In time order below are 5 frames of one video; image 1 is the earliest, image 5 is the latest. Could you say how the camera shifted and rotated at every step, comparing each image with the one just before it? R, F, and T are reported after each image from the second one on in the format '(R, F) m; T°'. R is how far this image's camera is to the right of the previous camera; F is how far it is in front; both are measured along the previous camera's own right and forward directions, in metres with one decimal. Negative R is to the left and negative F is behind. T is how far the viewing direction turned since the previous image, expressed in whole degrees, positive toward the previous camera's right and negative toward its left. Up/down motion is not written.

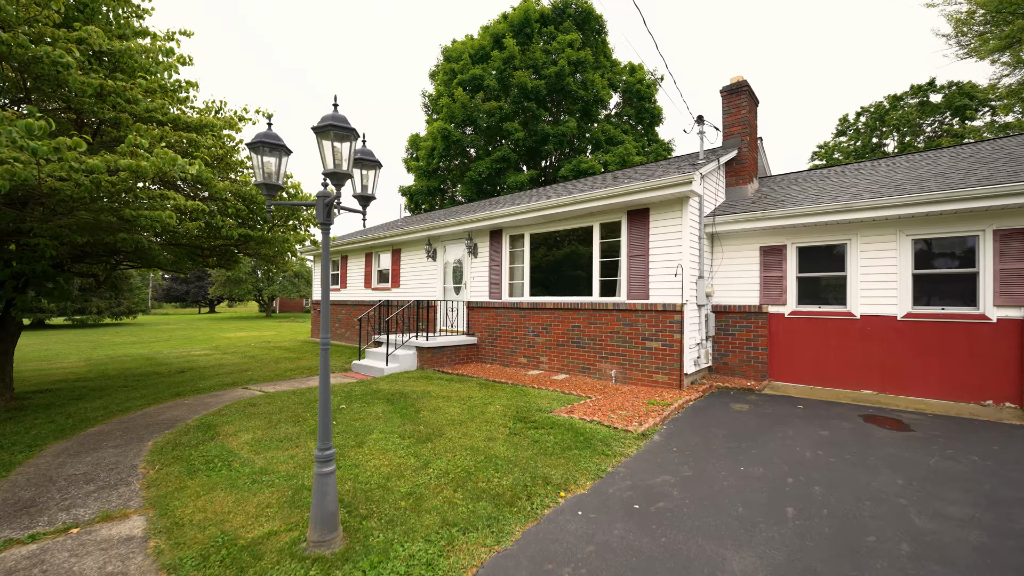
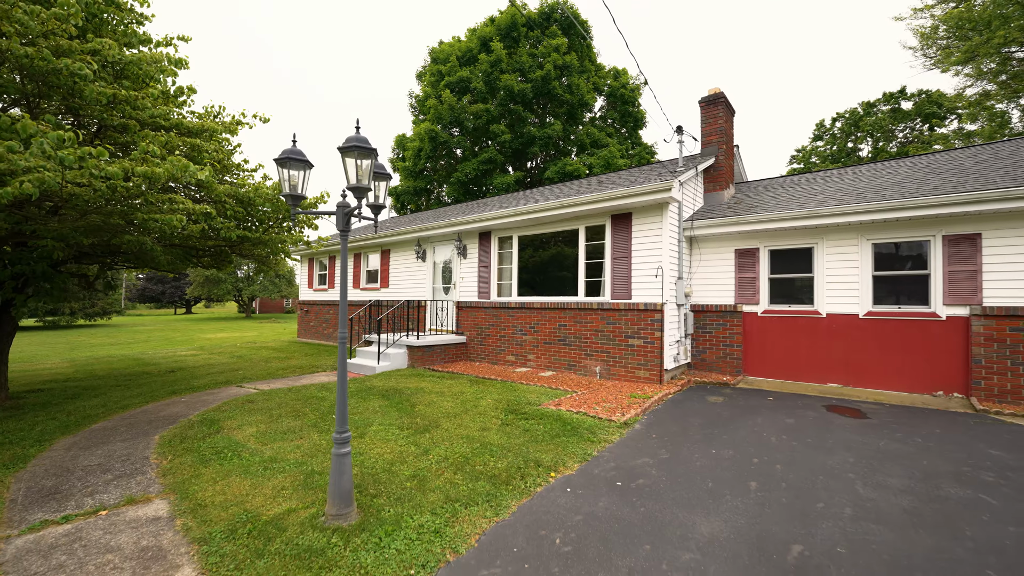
(-0.1, -0.3) m; +2°
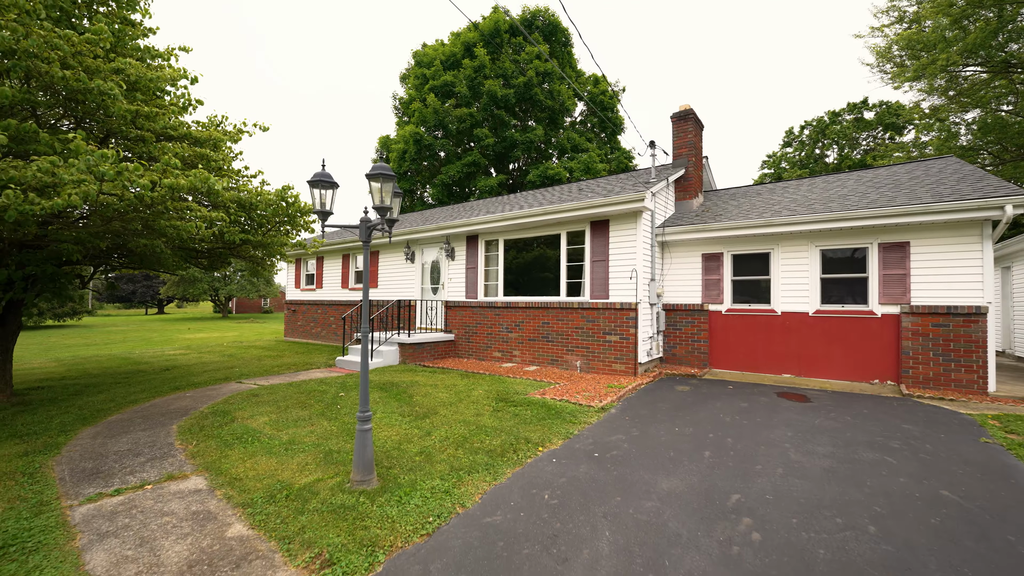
(-0.1, -0.5) m; +2°
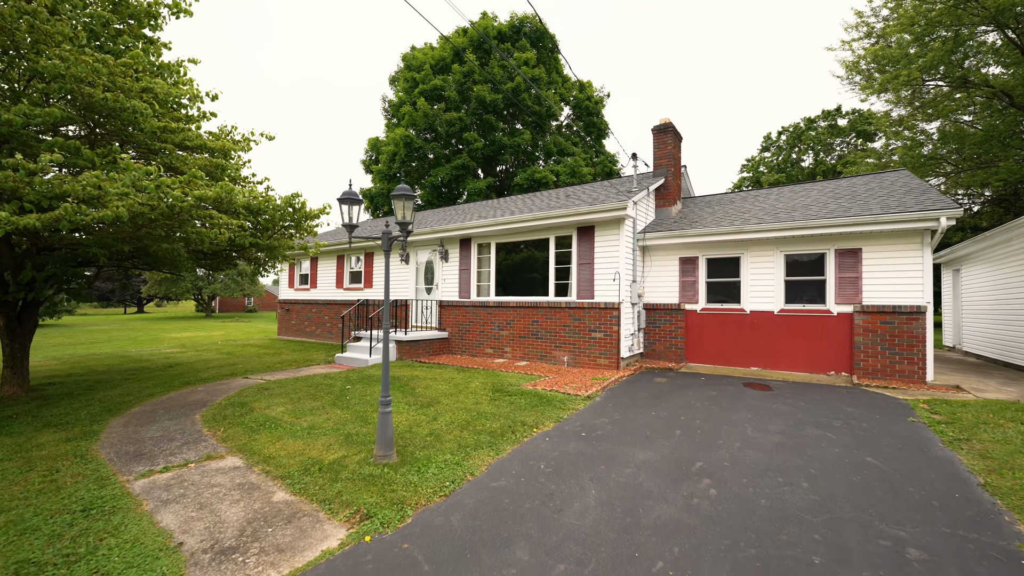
(-0.1, -0.5) m; +2°
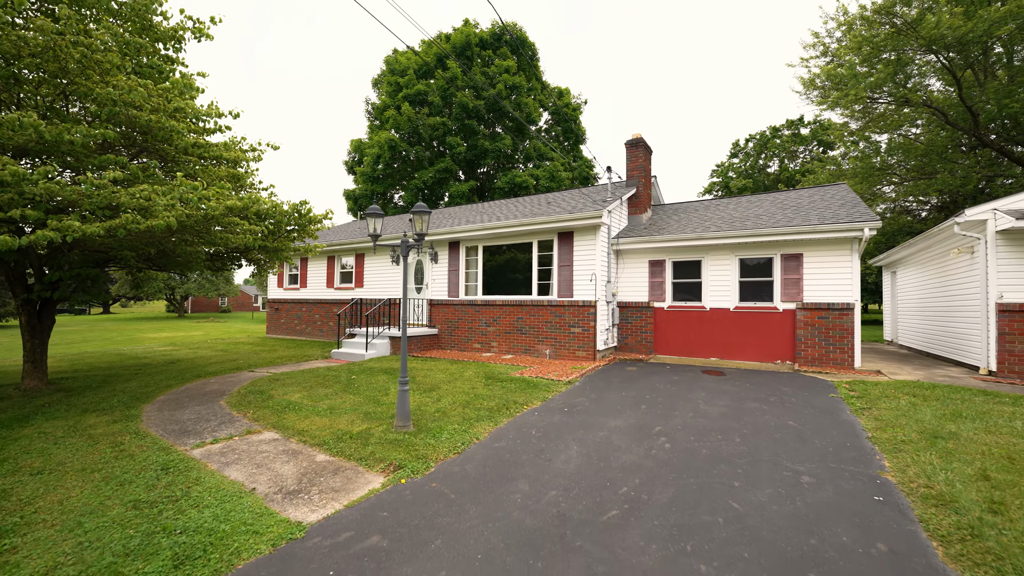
(-0.2, -0.8) m; +3°
